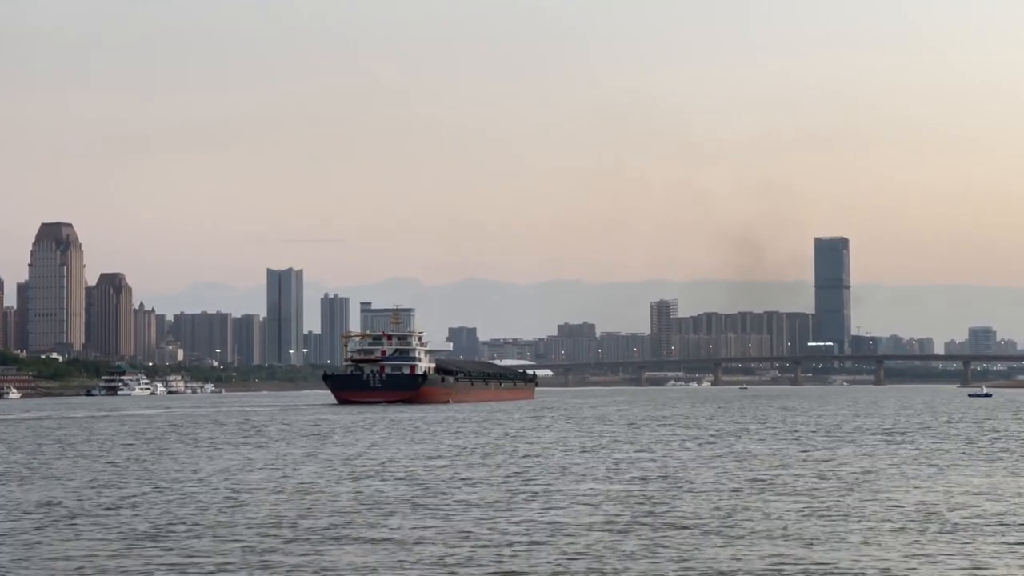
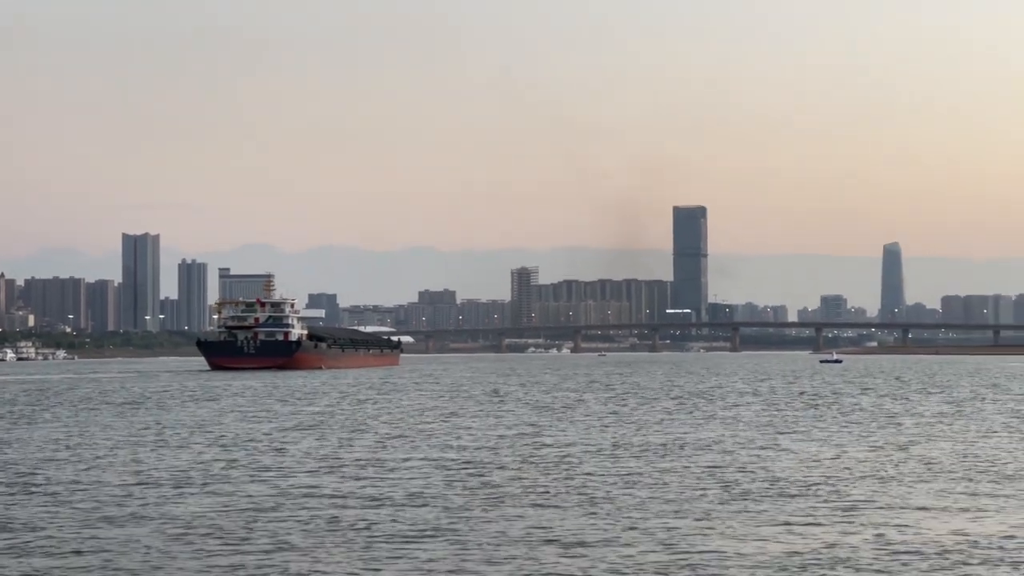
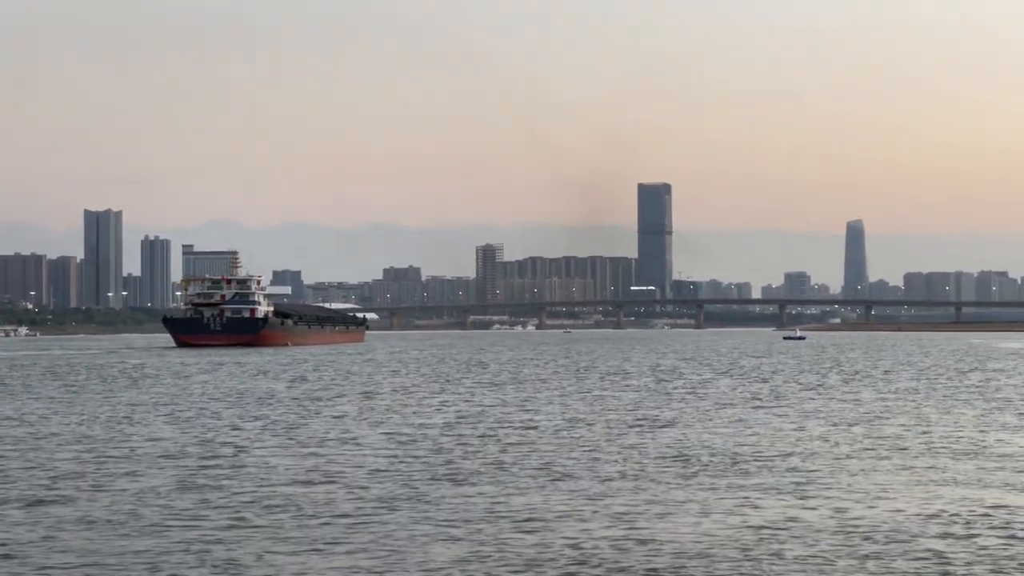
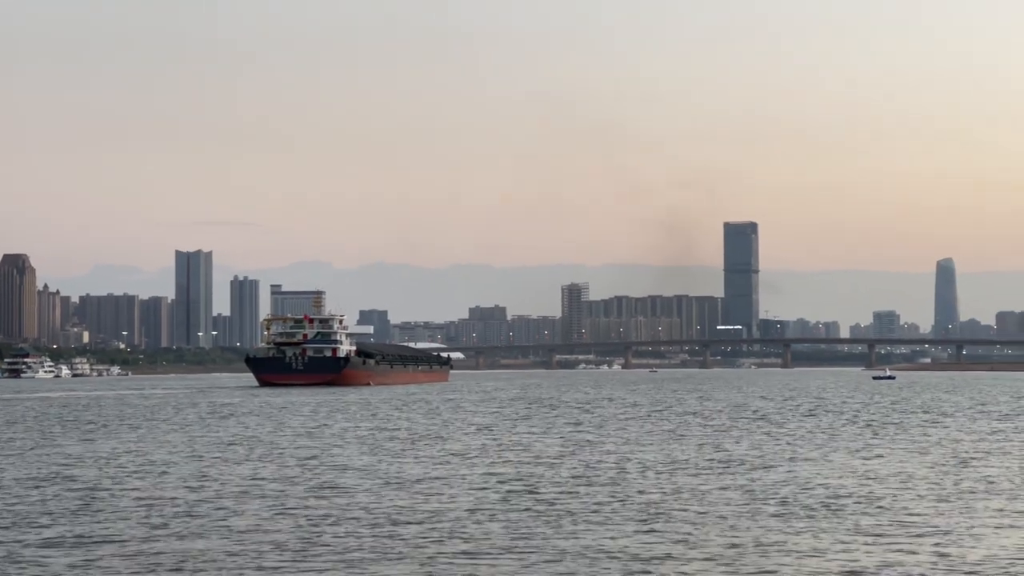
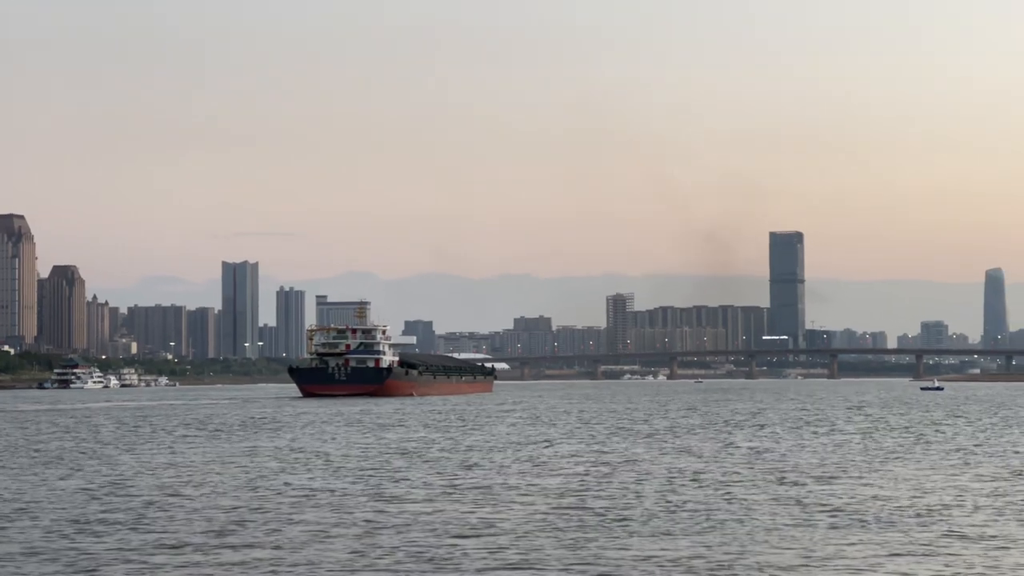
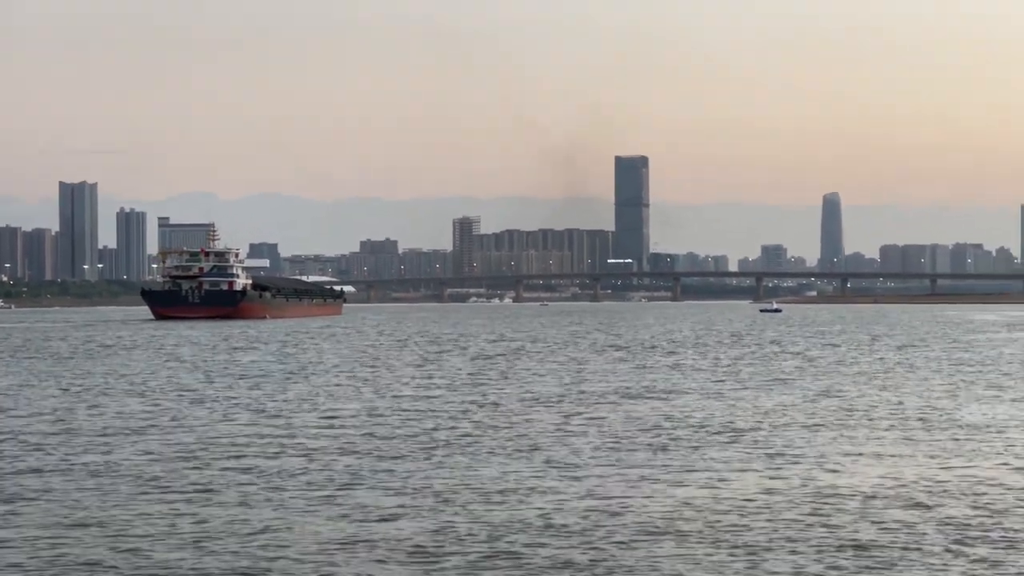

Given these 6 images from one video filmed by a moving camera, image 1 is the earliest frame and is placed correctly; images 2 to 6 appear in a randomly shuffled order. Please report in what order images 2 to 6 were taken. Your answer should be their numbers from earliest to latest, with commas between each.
5, 4, 2, 3, 6
